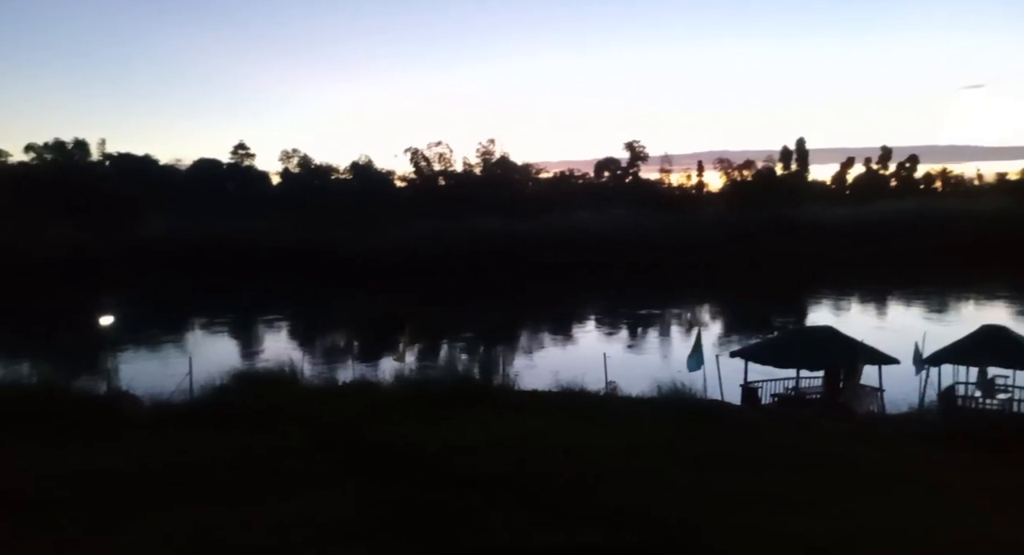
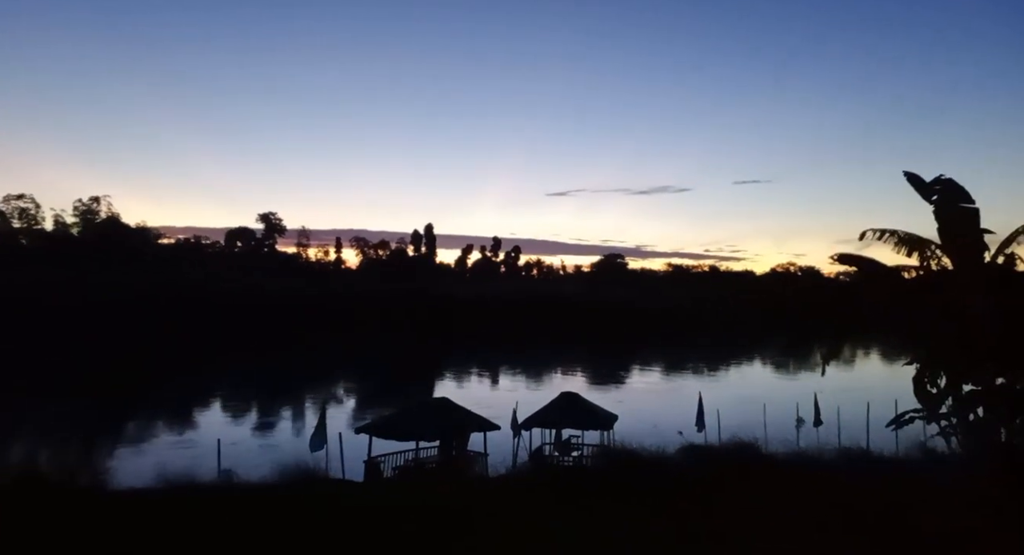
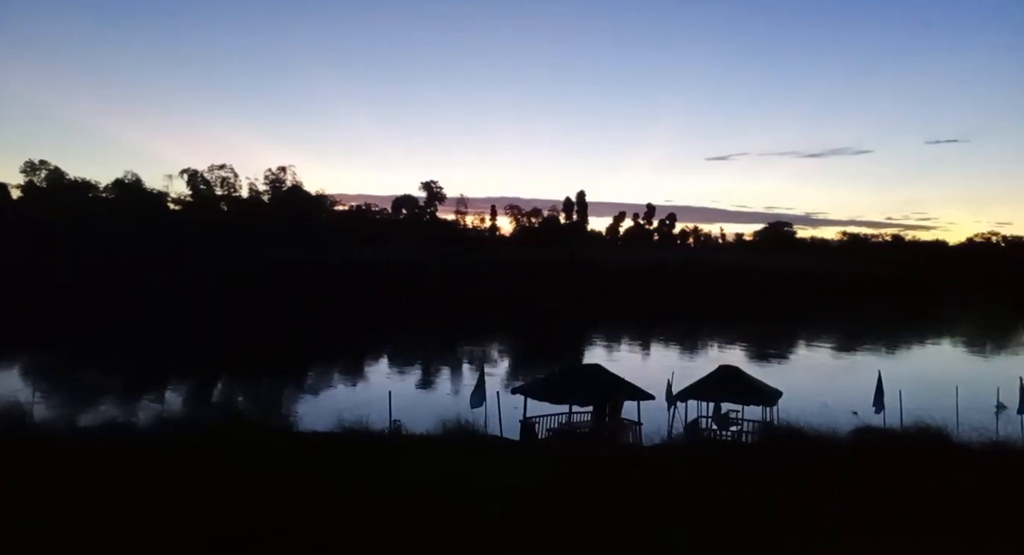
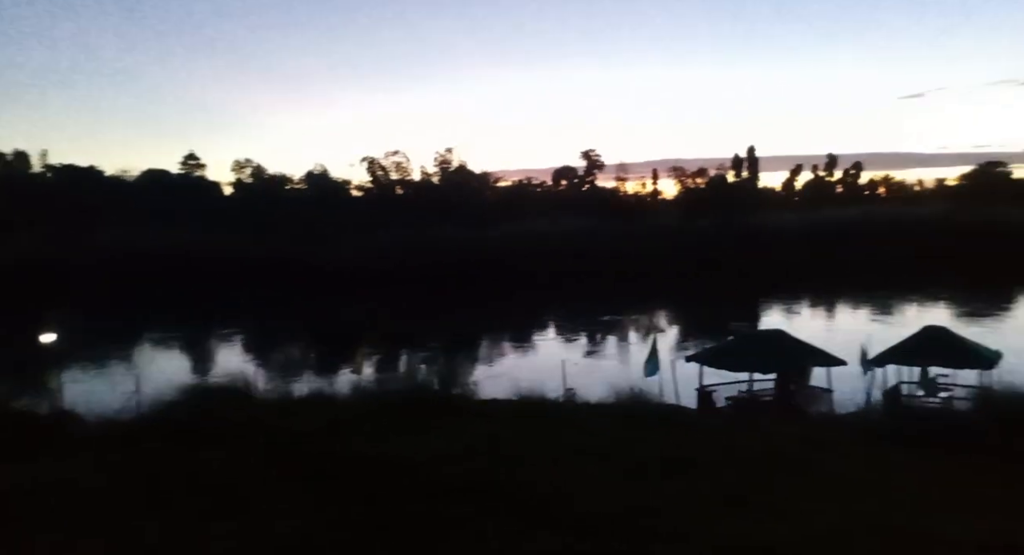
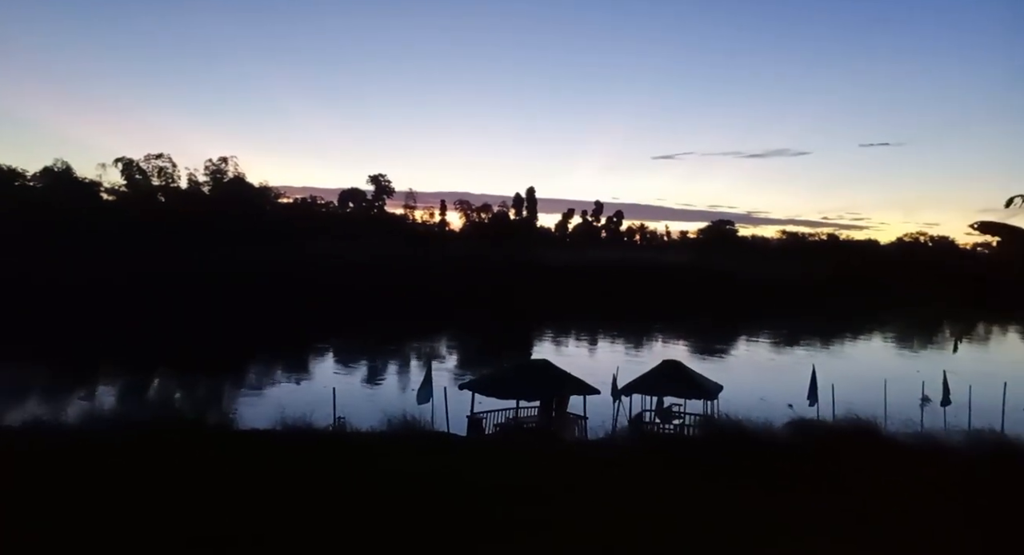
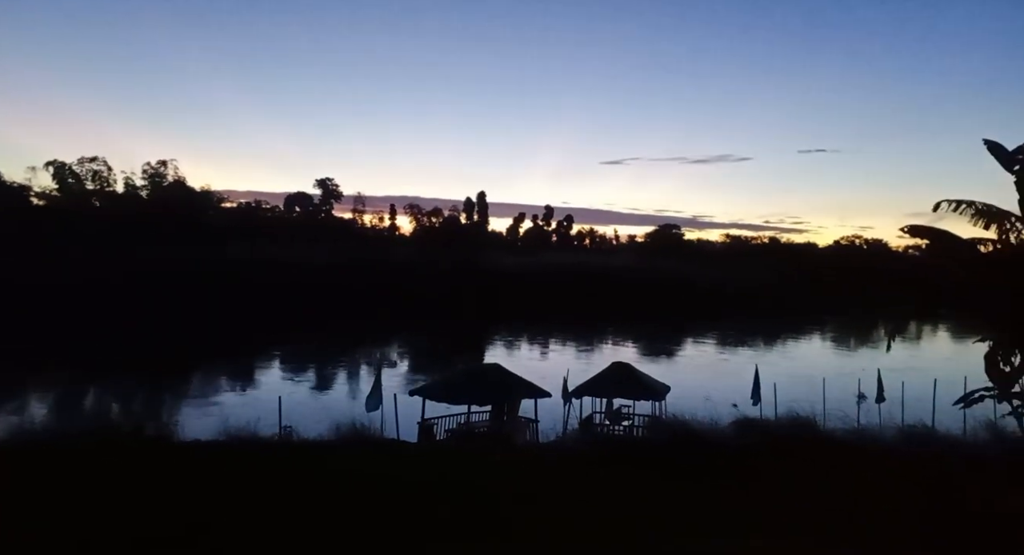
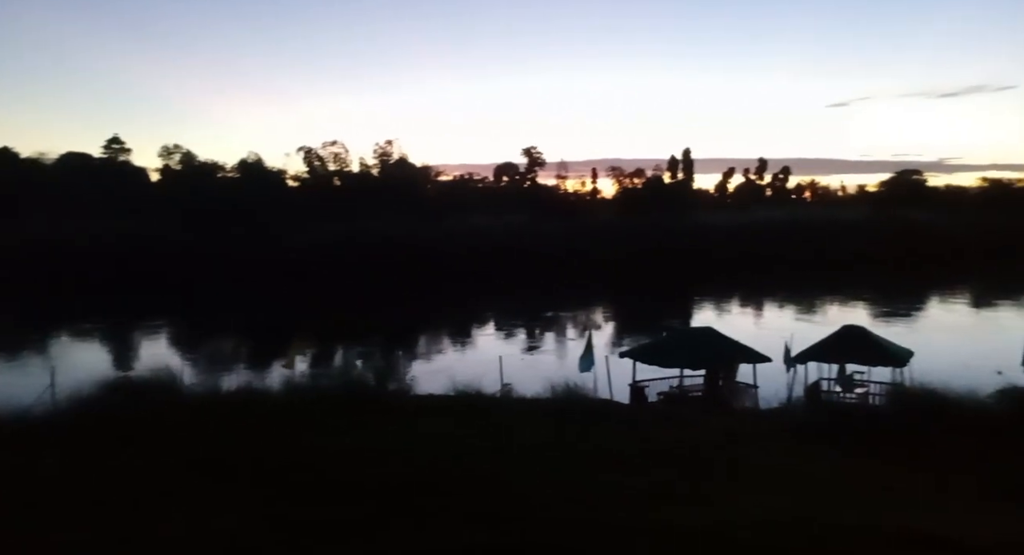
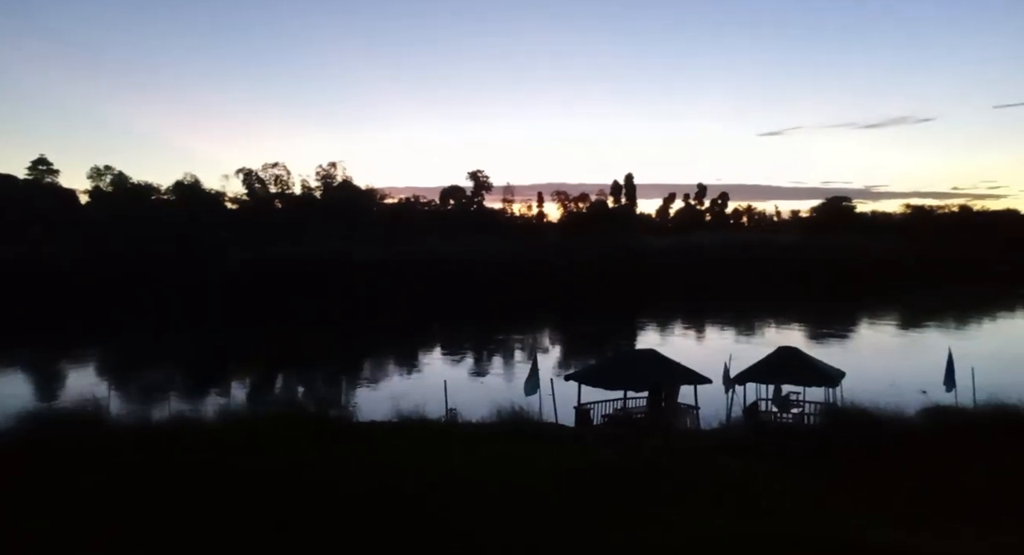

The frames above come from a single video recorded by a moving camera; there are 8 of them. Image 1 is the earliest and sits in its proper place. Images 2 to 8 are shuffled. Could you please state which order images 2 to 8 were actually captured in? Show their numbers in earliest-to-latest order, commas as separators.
4, 7, 8, 3, 5, 6, 2
